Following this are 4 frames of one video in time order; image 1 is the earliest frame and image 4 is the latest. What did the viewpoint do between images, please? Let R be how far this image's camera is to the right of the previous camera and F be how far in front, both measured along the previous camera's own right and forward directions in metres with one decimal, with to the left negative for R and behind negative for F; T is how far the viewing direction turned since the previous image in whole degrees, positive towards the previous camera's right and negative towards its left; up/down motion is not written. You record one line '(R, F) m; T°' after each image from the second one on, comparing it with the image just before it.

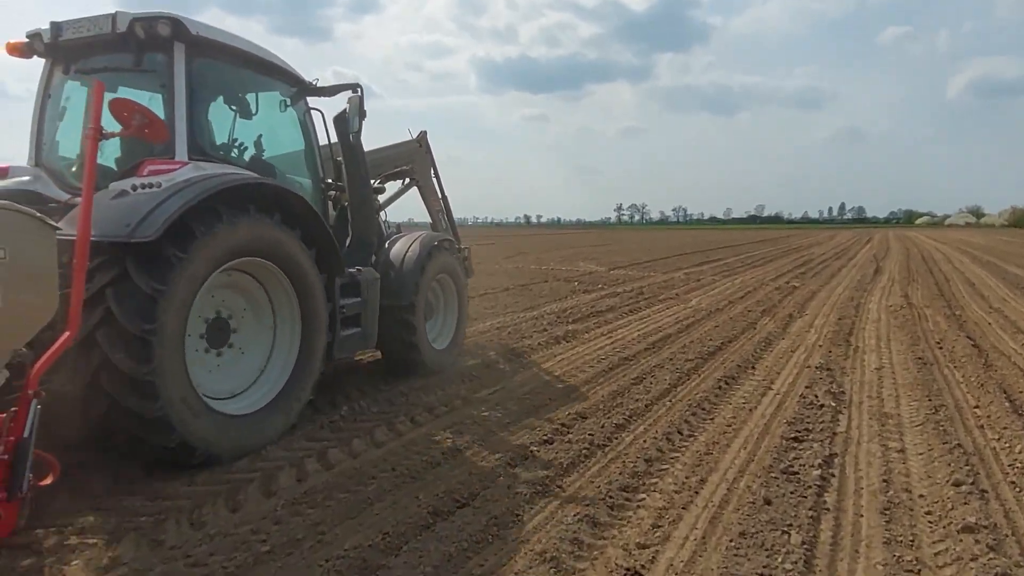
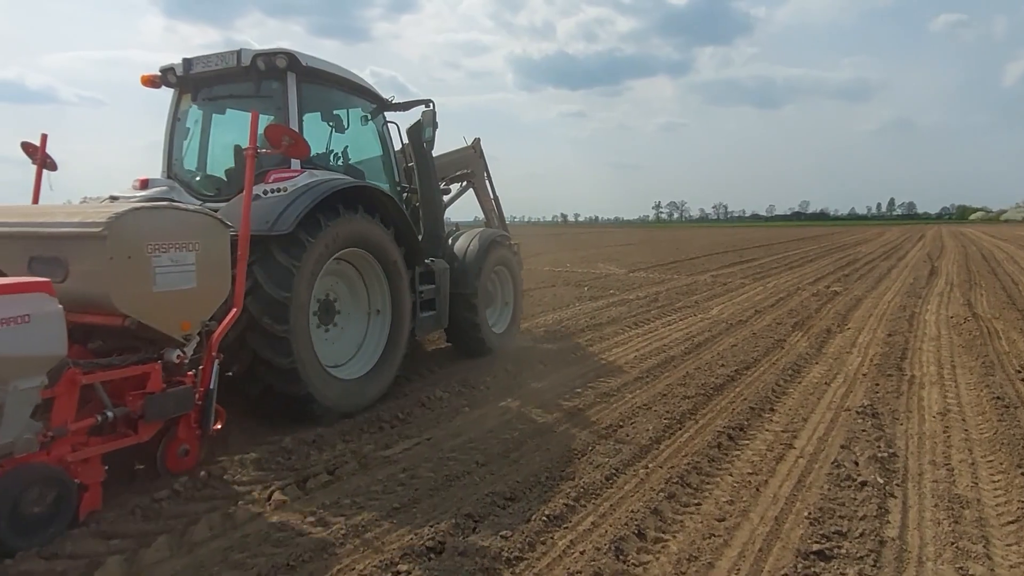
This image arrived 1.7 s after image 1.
(-0.1, -0.7) m; -3°
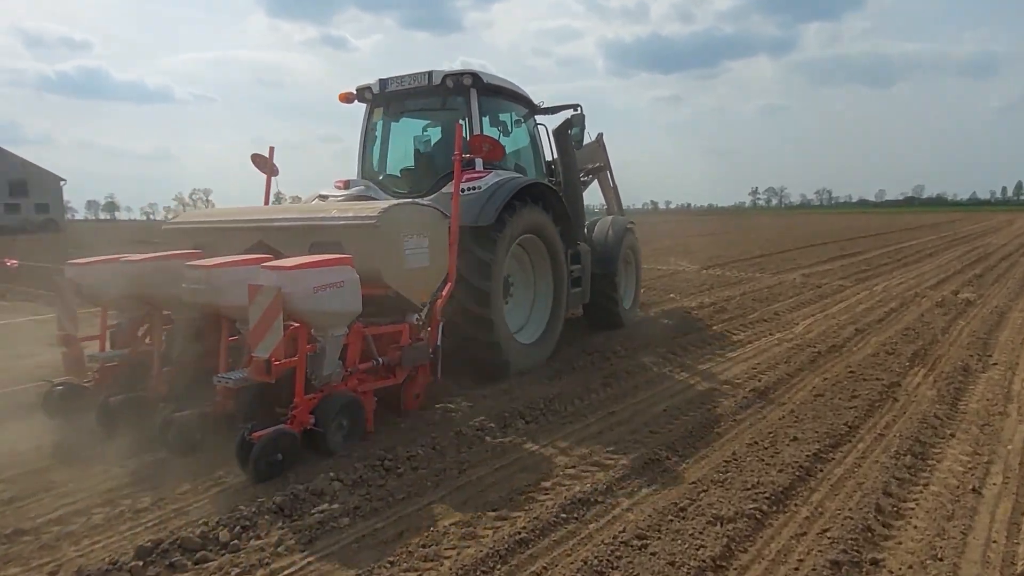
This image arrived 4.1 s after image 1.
(-0.4, -0.8) m; -7°
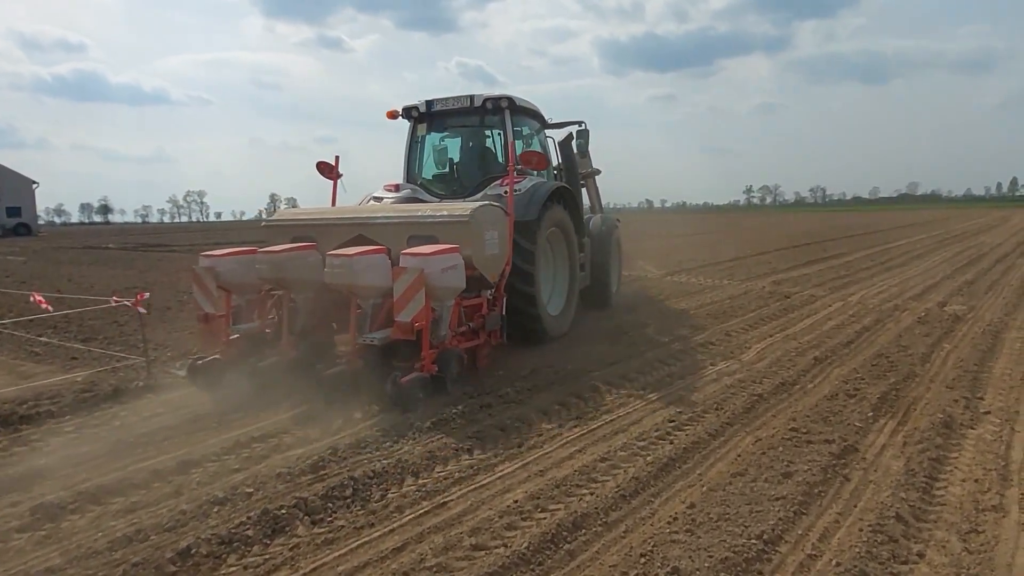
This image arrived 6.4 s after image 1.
(-0.3, -1.2) m; 0°
